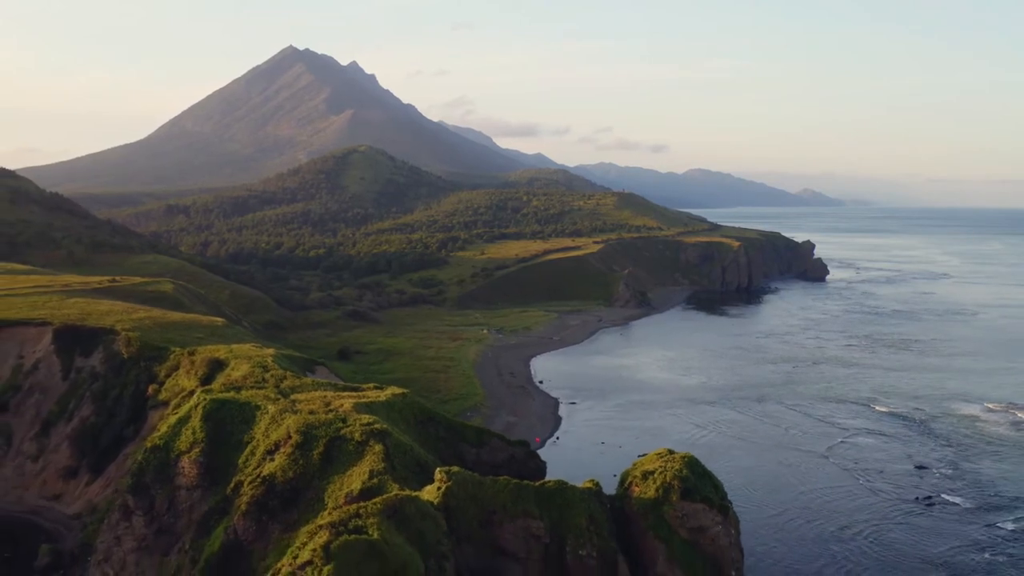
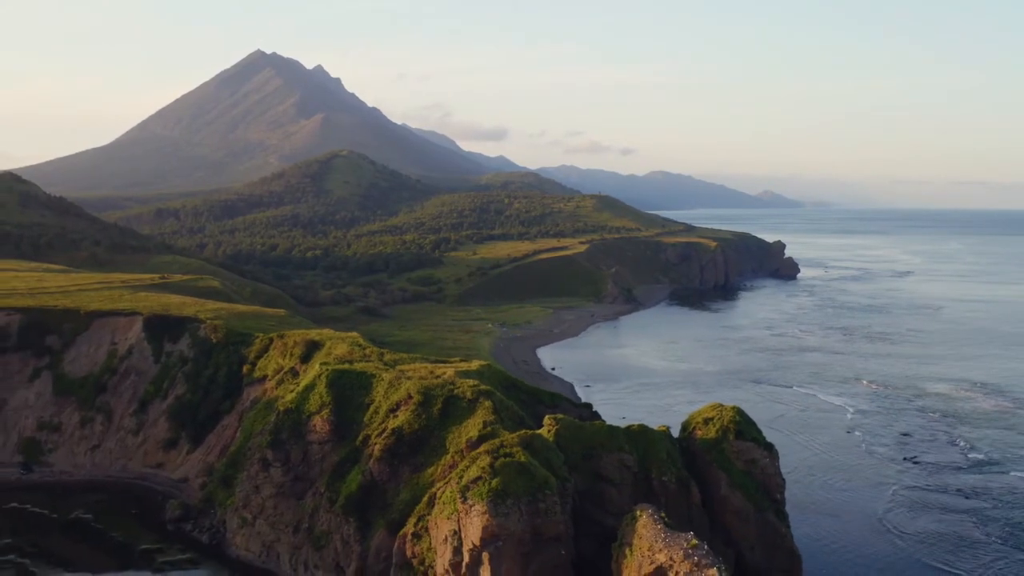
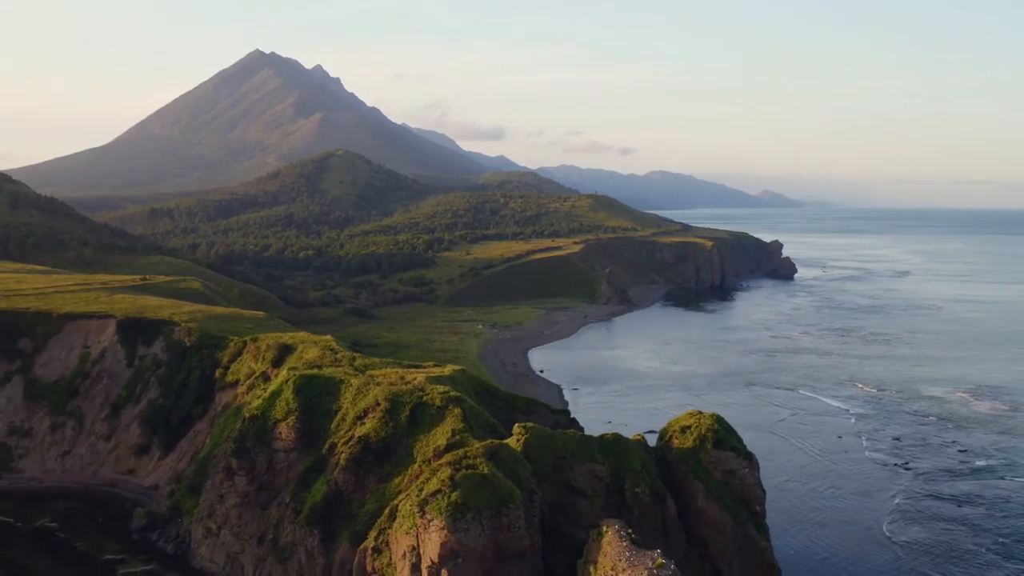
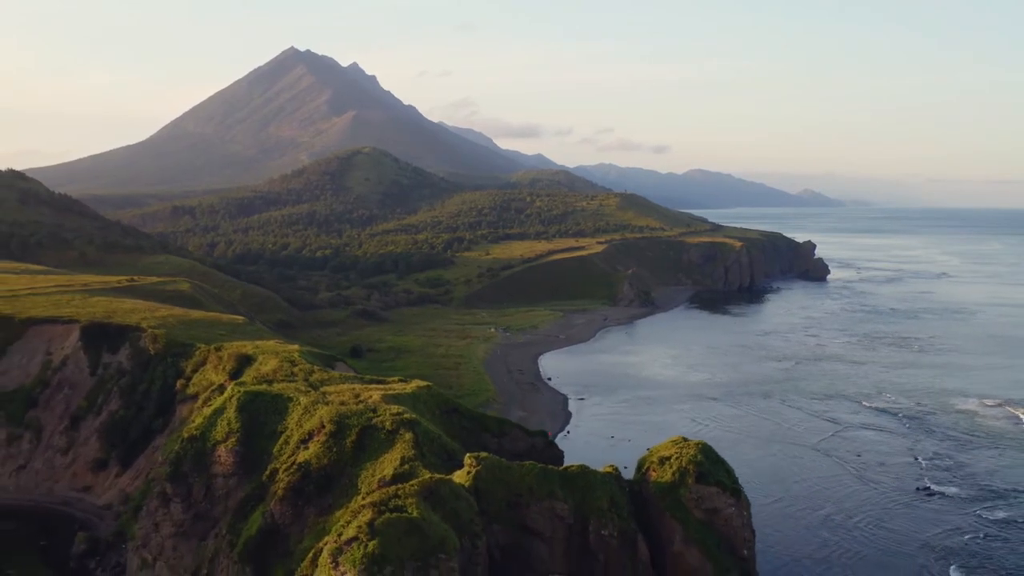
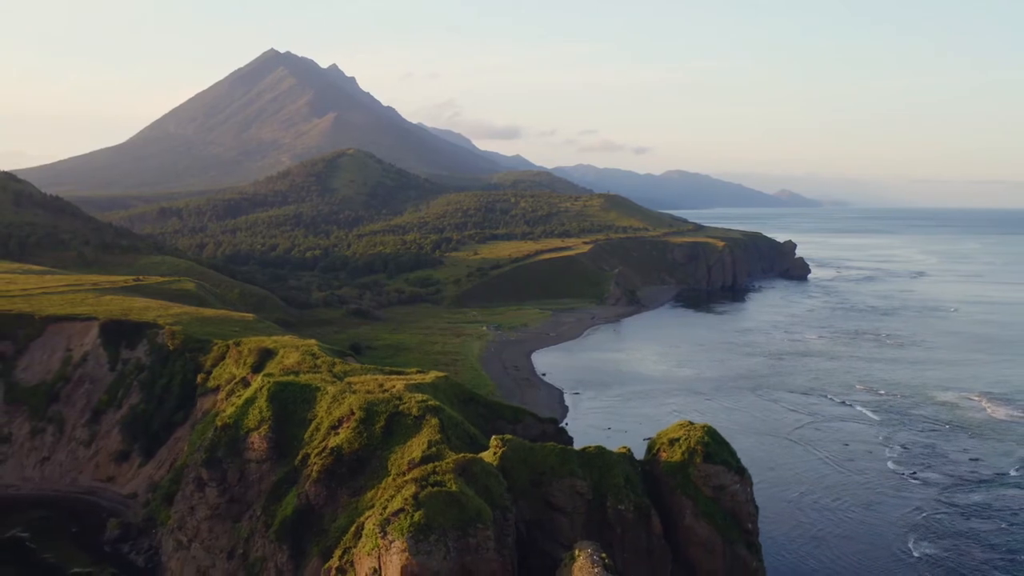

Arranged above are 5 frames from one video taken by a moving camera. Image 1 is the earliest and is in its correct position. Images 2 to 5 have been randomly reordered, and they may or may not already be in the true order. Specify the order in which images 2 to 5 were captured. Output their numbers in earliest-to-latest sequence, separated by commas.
4, 5, 3, 2
